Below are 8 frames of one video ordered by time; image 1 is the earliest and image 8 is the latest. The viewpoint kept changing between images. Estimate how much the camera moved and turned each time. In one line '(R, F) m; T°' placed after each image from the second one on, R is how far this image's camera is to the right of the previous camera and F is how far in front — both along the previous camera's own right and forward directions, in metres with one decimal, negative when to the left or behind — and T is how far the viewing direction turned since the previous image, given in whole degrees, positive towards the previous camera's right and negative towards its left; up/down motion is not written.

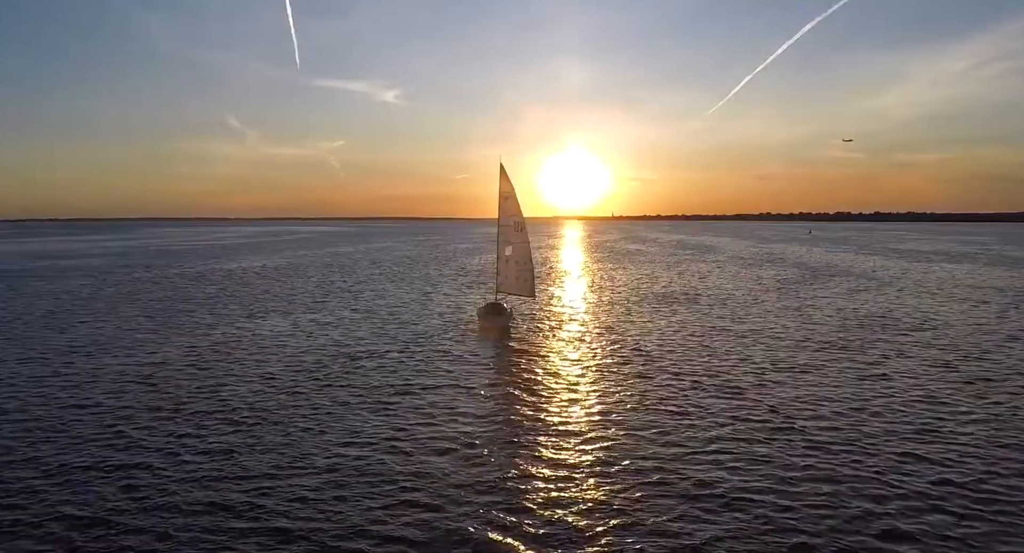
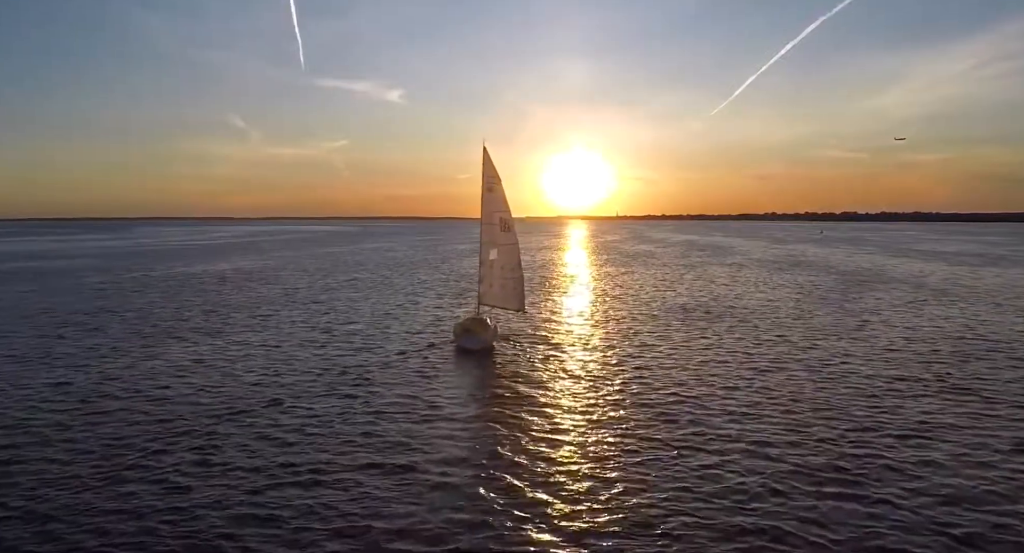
(+0.8, +7.8) m; 0°
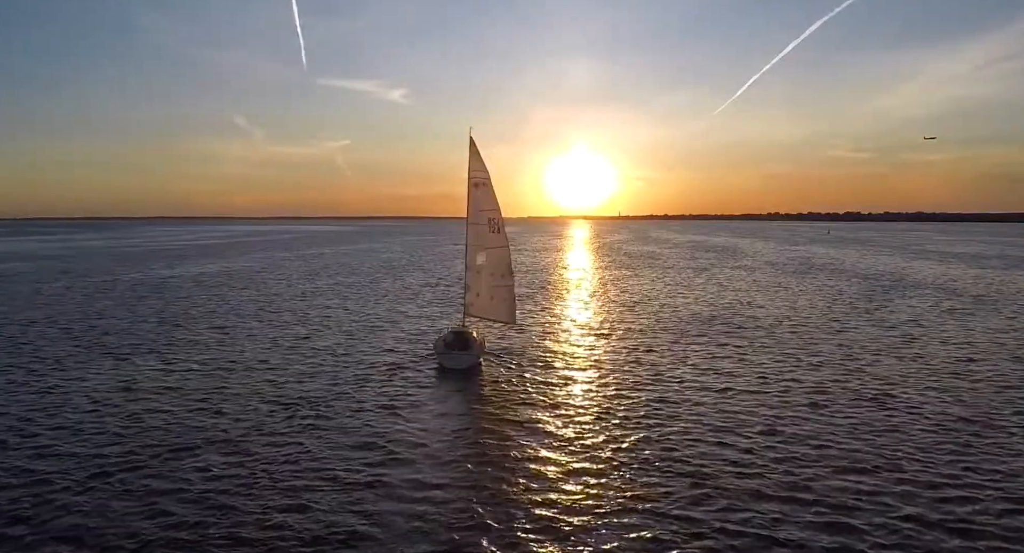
(+0.5, +4.2) m; 0°
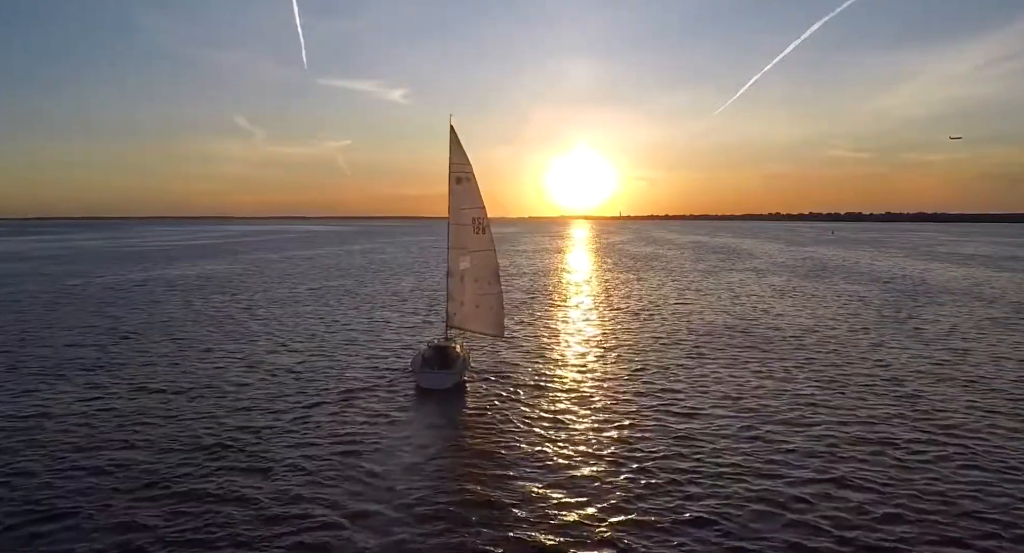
(+0.5, +3.6) m; 0°
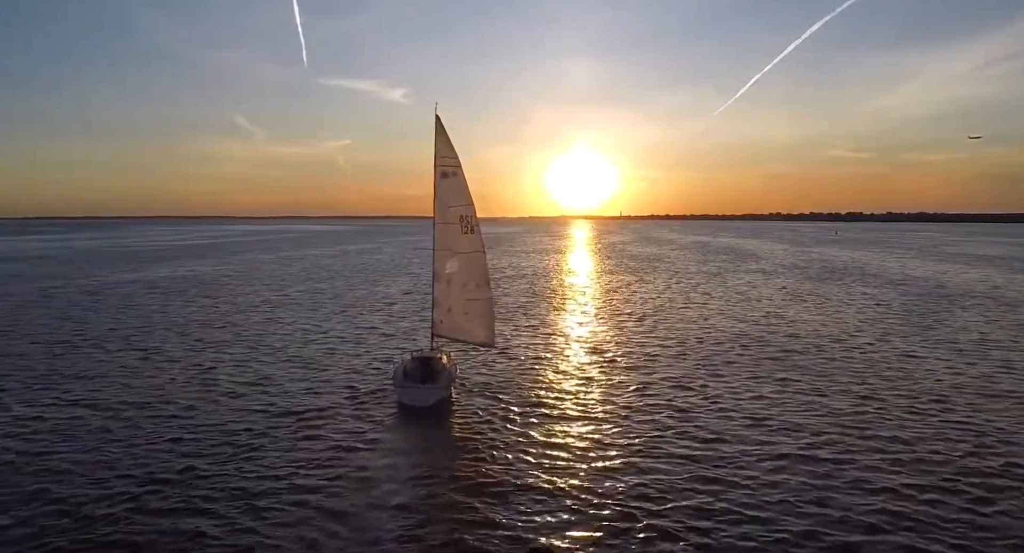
(+0.3, +2.4) m; 0°
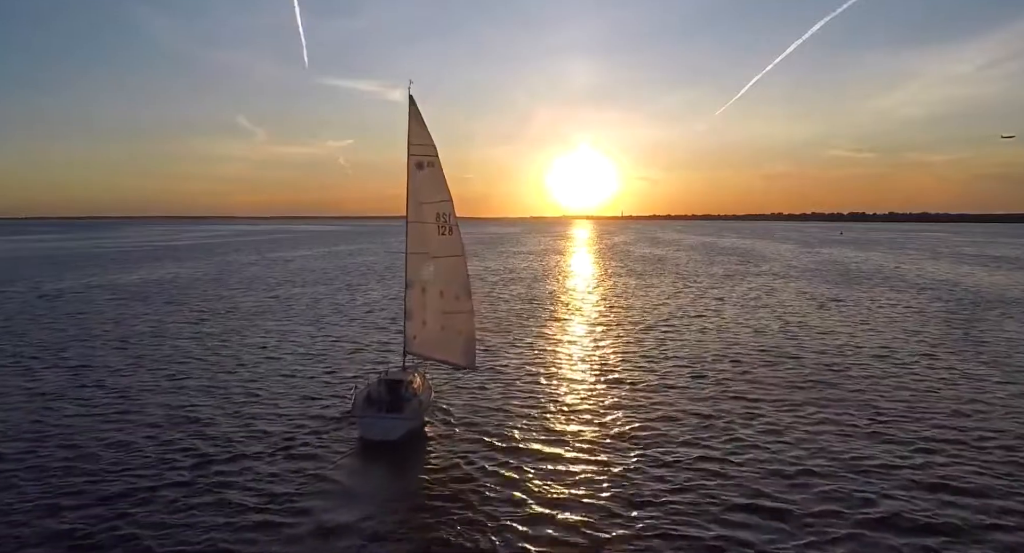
(+0.4, +3.5) m; 0°
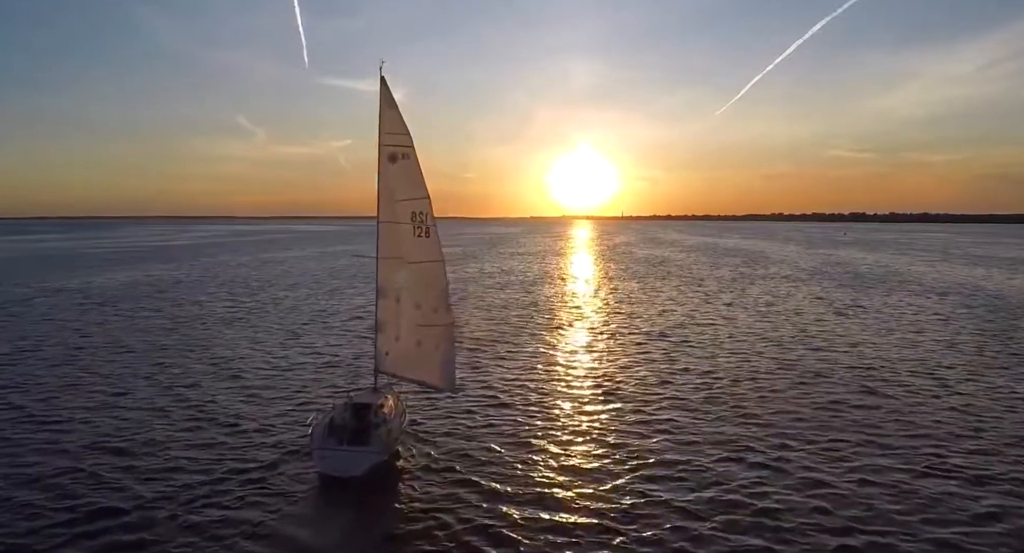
(+0.3, +2.6) m; 0°
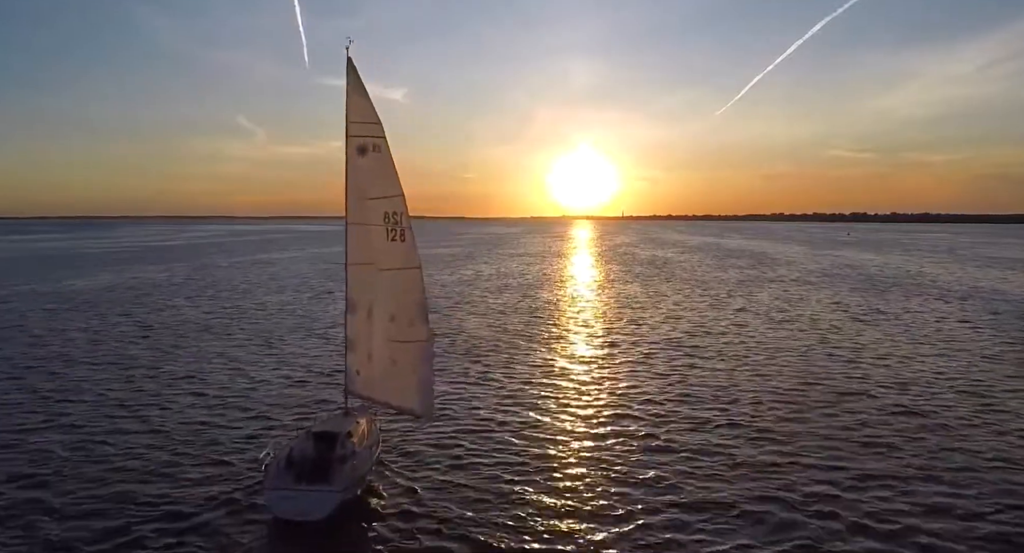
(+0.2, +2.2) m; 0°
